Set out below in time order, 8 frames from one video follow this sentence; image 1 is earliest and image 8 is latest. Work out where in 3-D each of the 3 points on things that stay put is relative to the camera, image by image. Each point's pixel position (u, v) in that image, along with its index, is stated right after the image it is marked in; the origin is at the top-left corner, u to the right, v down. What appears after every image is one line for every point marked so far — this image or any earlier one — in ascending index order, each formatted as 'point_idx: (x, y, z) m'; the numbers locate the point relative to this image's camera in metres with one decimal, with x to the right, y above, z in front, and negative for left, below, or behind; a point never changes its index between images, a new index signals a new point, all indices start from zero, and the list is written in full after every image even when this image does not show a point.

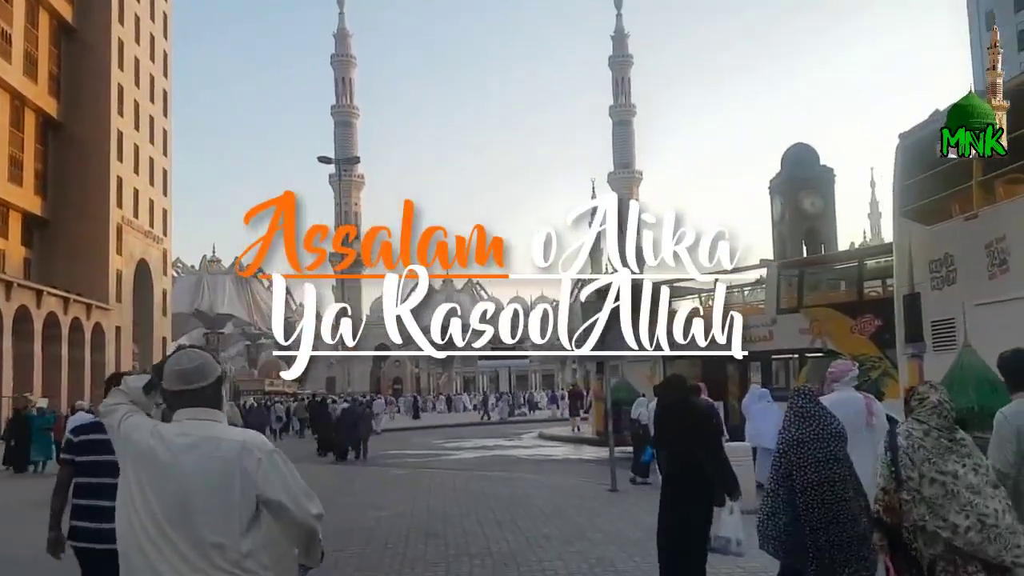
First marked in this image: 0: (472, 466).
0: (-0.6, -3.1, +15.9) m
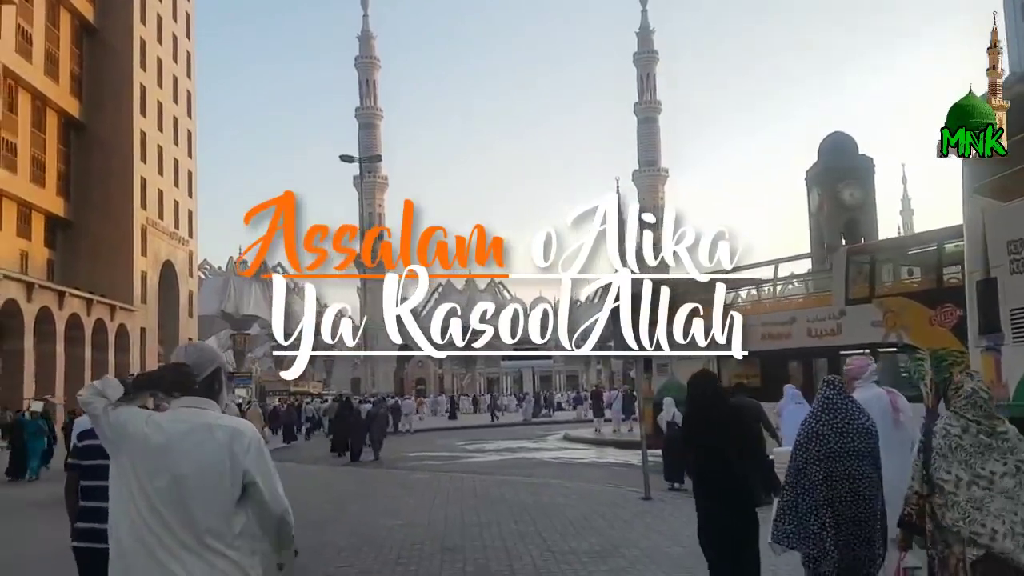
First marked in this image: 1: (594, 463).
0: (-0.2, -3.1, +15.1) m
1: (+1.4, -3.0, +15.6) m
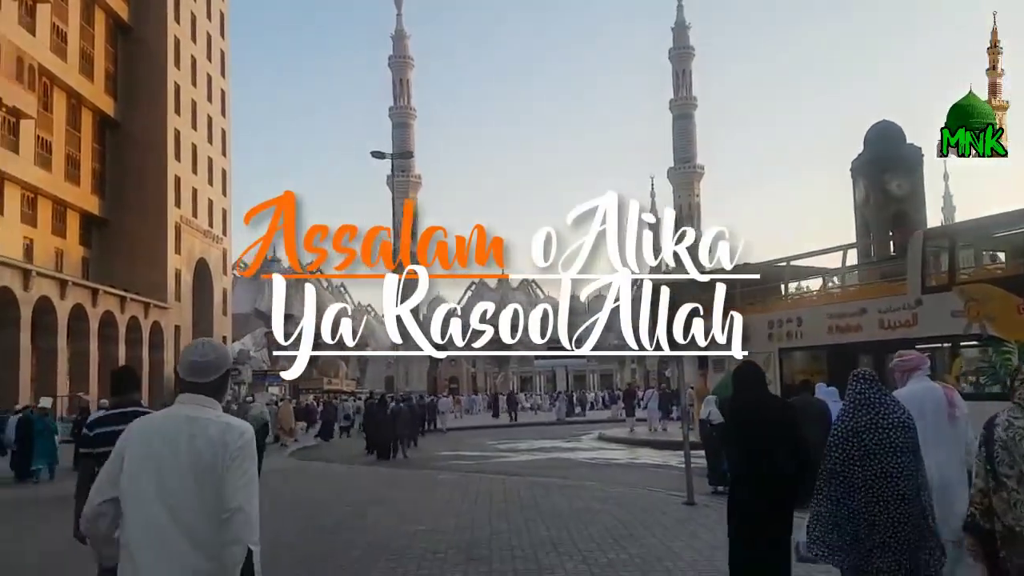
0: (+0.3, -2.9, +14.5) m
1: (+2.0, -2.9, +14.9) m
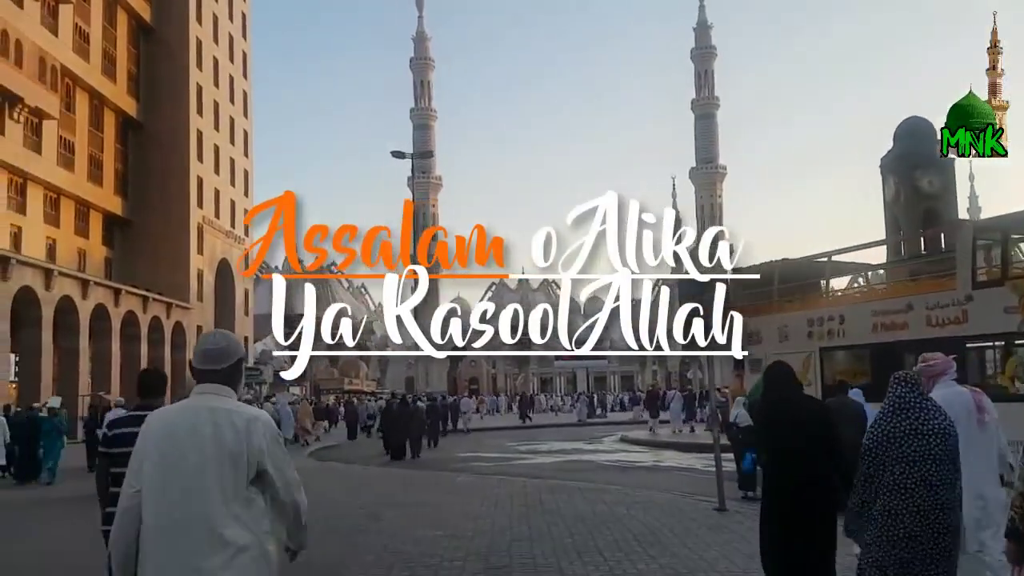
0: (+0.7, -2.9, +14.2) m
1: (+2.3, -2.9, +14.5) m
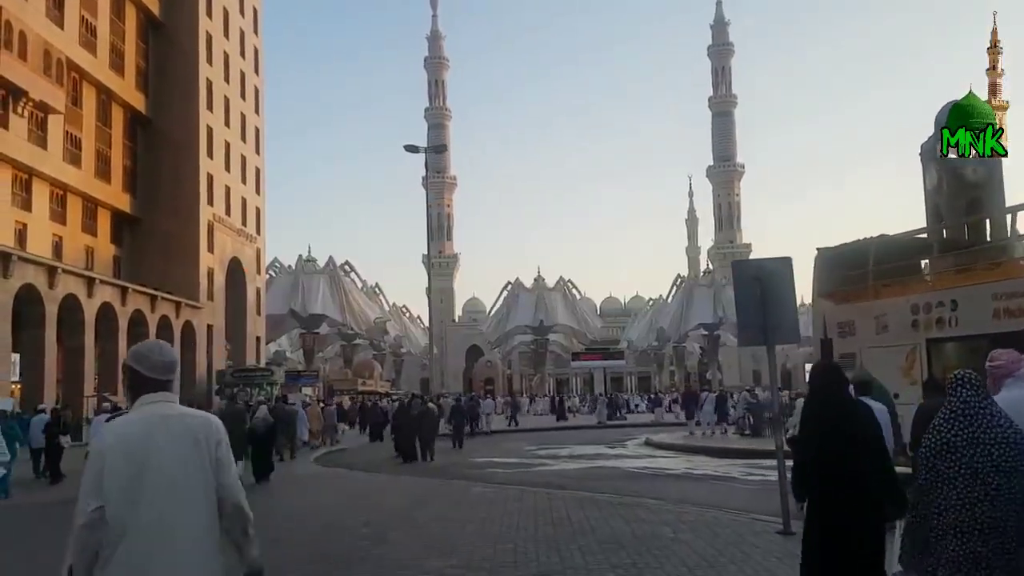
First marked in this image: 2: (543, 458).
0: (+0.9, -2.8, +13.0) m
1: (+2.6, -2.8, +13.3) m
2: (+0.7, -3.6, +18.7) m
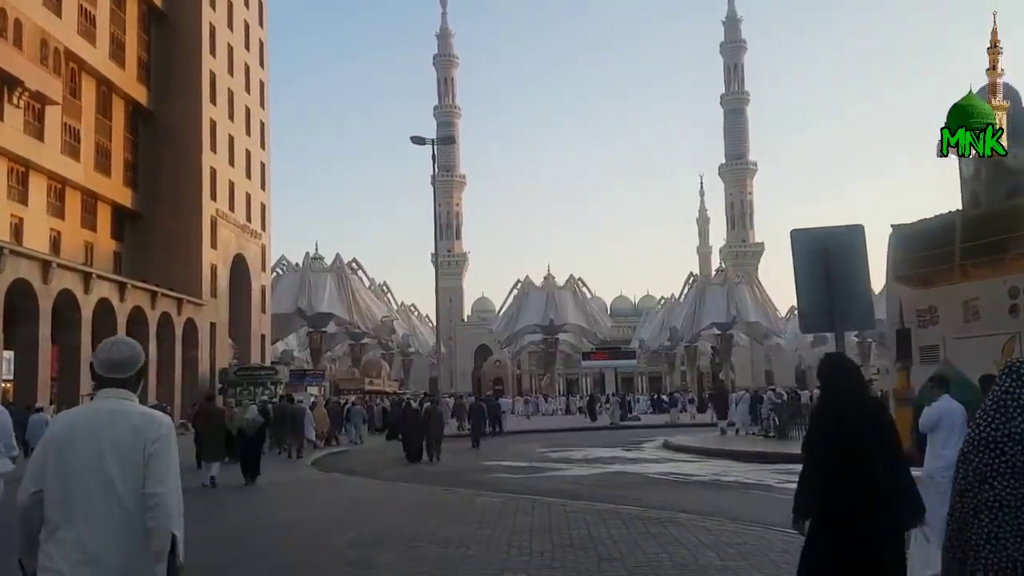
0: (+1.1, -2.6, +11.8) m
1: (+2.8, -2.6, +12.1) m
2: (+0.9, -3.4, +17.5) m
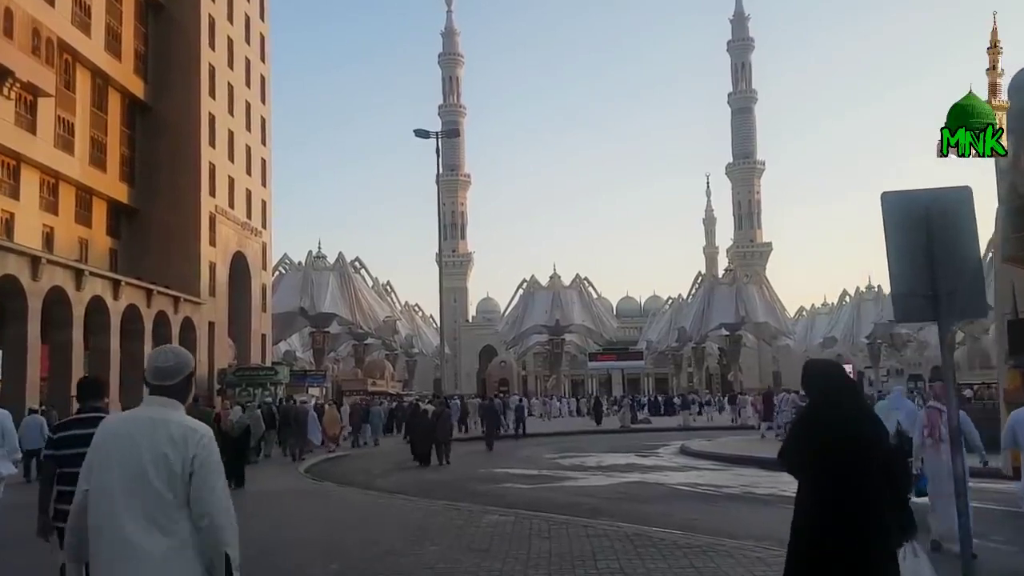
0: (+1.2, -2.5, +10.7) m
1: (+2.9, -2.5, +11.0) m
2: (+1.0, -3.3, +16.4) m
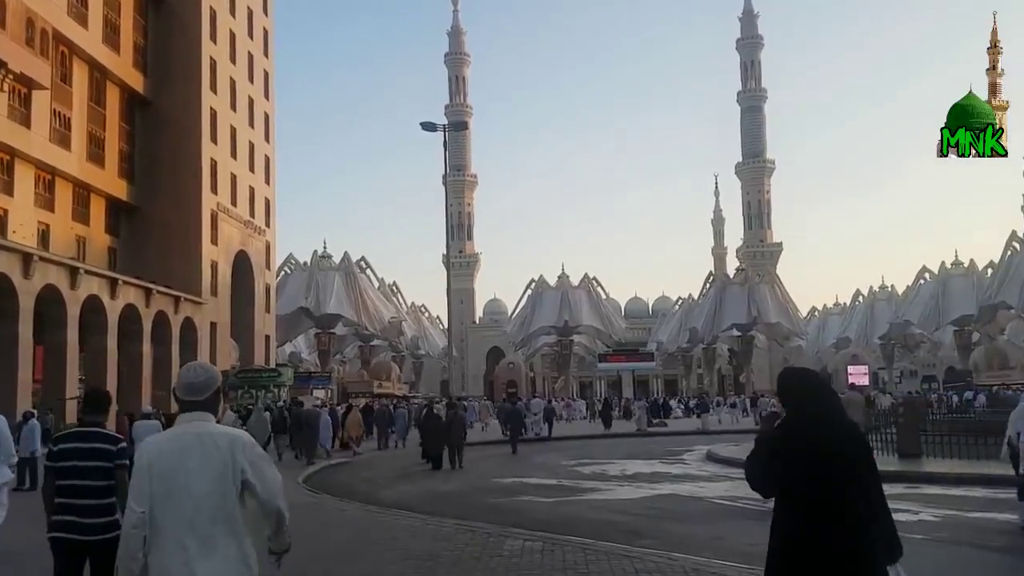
0: (+1.4, -2.4, +9.4) m
1: (+3.1, -2.4, +9.7) m
2: (+1.3, -3.2, +15.1) m
